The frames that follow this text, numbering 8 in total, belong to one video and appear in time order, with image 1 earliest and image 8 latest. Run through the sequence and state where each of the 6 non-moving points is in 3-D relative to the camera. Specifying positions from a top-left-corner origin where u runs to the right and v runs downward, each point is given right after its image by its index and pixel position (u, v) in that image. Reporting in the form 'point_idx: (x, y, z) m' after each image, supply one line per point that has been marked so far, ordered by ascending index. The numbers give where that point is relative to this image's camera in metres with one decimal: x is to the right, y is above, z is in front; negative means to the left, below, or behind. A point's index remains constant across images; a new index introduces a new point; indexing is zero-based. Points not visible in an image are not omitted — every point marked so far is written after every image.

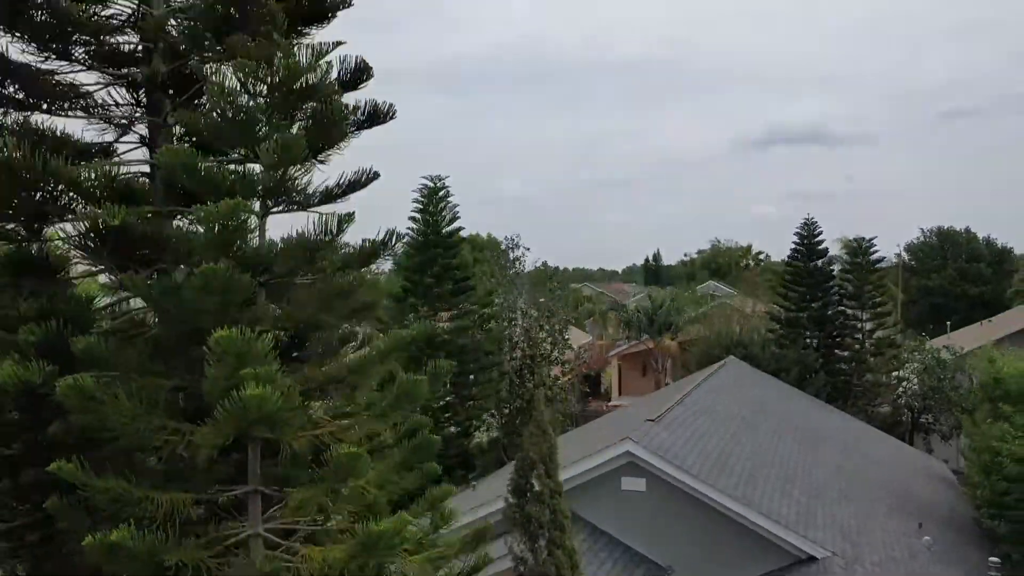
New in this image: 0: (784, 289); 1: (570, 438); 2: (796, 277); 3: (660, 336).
0: (+3.5, 0.0, +9.6) m
1: (+0.6, -1.4, +7.2) m
2: (+3.7, +0.1, +9.6) m
3: (+2.4, -0.8, +12.1) m
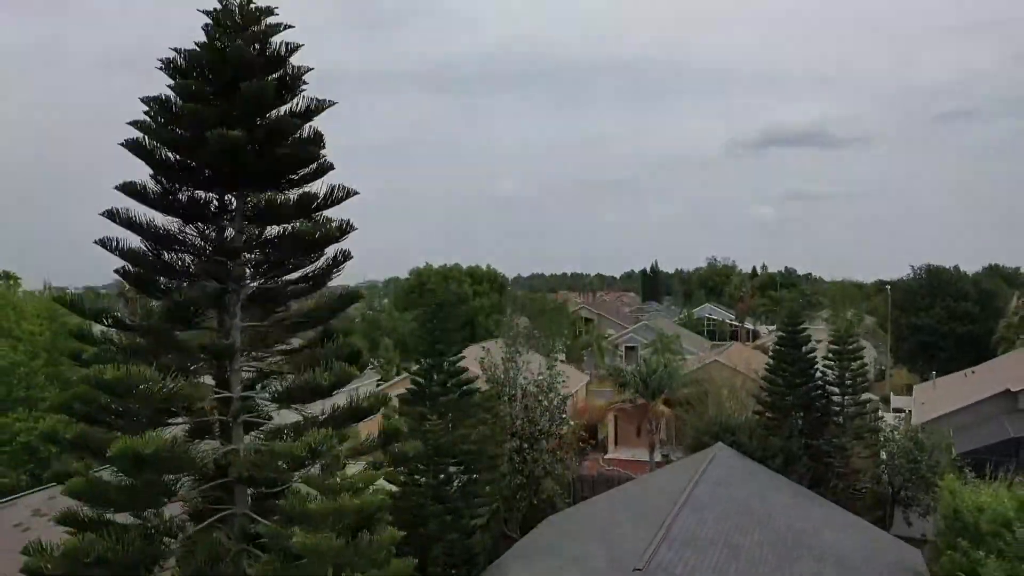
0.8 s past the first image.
0: (+3.5, -1.2, +10.1) m
1: (+0.6, -2.6, +7.8) m
2: (+3.7, -1.1, +10.1) m
3: (+2.4, -1.9, +12.7) m
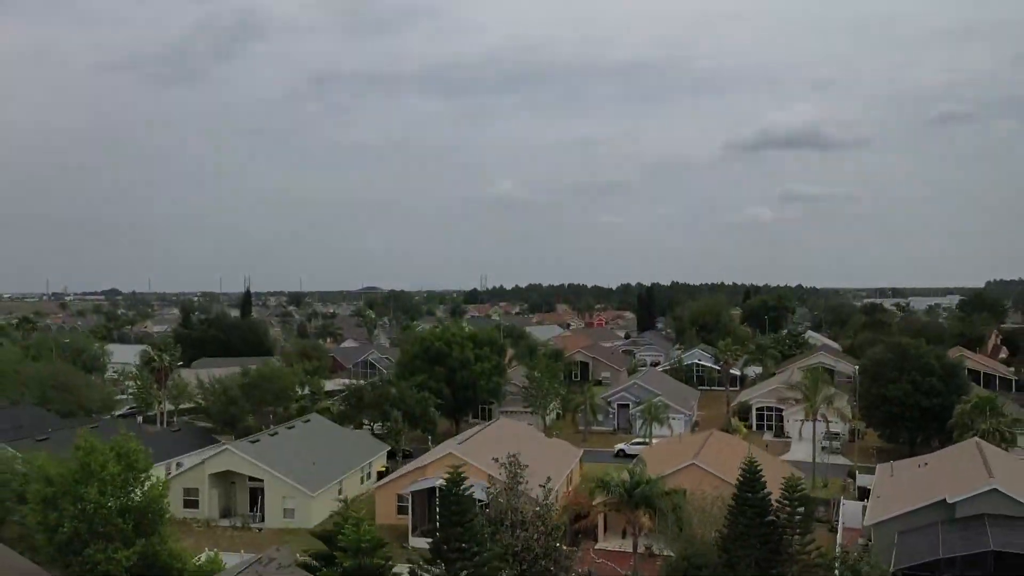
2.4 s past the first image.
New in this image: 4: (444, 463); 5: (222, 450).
0: (+3.6, -3.6, +12.0) m
1: (+0.6, -5.0, +9.6) m
2: (+3.7, -3.5, +12.0) m
3: (+2.4, -4.3, +14.5) m
4: (-1.5, -4.1, +17.3) m
5: (-7.2, -4.1, +18.5) m
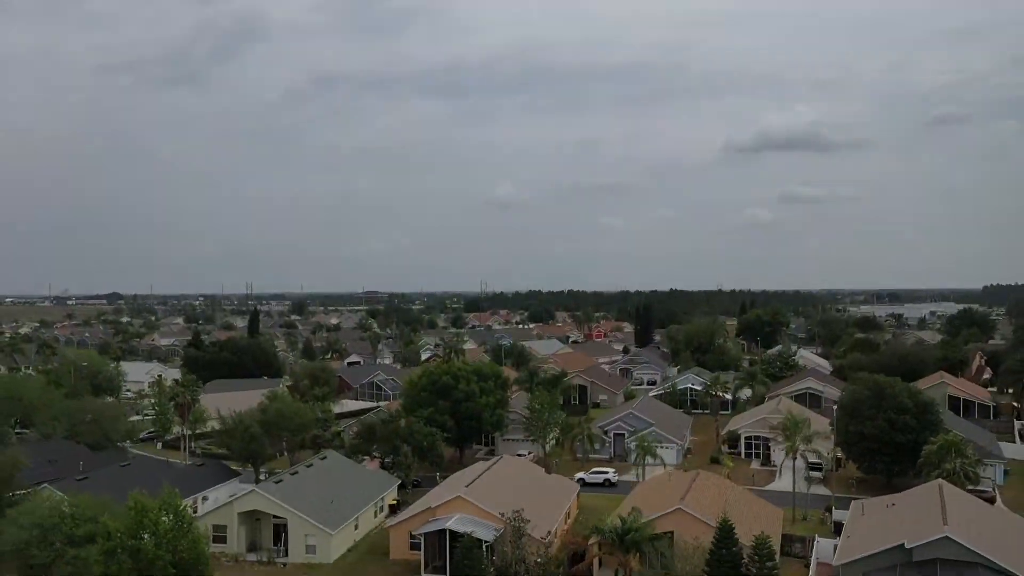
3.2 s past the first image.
0: (+3.6, -5.1, +13.7) m
1: (+0.7, -6.5, +11.3) m
2: (+3.8, -5.0, +13.7) m
3: (+2.5, -5.8, +16.2) m
4: (-1.5, -5.5, +19.0) m
5: (-7.1, -5.6, +20.2) m
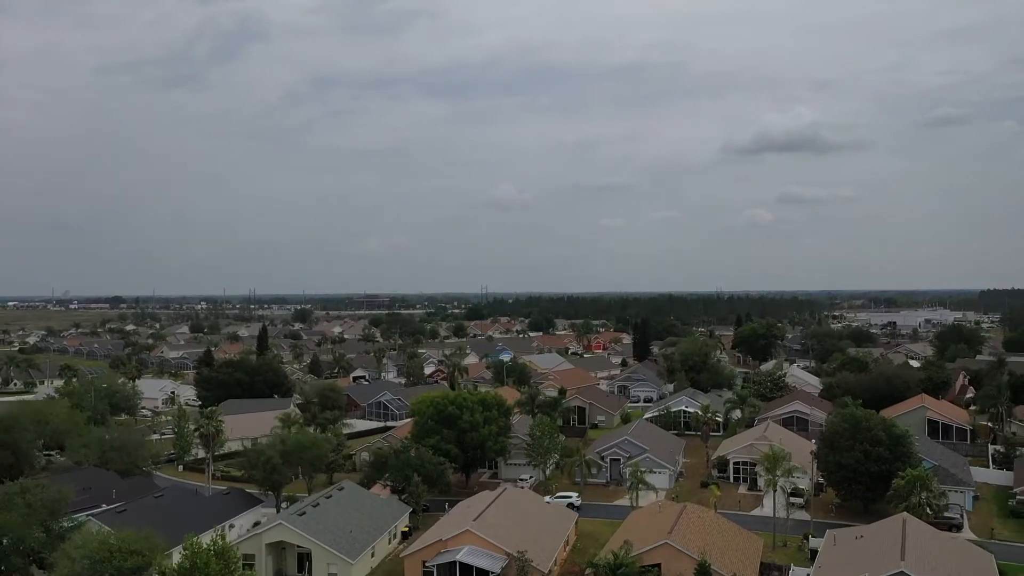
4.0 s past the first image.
0: (+3.7, -6.6, +15.7) m
1: (+0.8, -8.0, +13.3) m
2: (+3.9, -6.5, +15.7) m
3: (+2.6, -7.3, +18.2) m
4: (-1.4, -7.1, +21.0) m
5: (-7.0, -7.1, +22.2) m
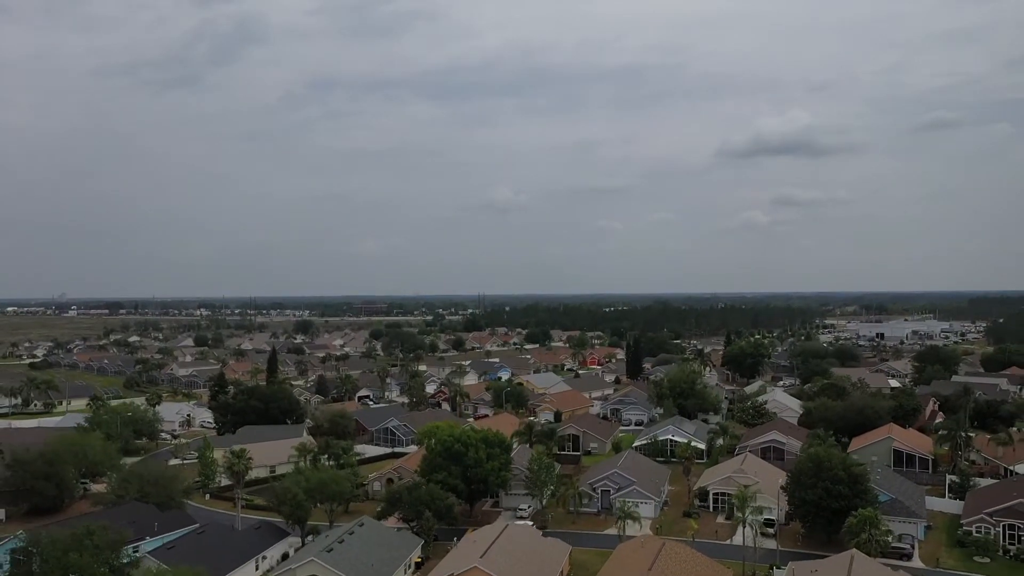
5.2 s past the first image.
0: (+3.8, -8.9, +19.0) m
1: (+0.9, -10.2, +16.6) m
2: (+3.9, -8.8, +19.0) m
3: (+2.7, -9.6, +21.5) m
4: (-1.3, -9.4, +24.3) m
5: (-7.0, -9.4, +25.5) m
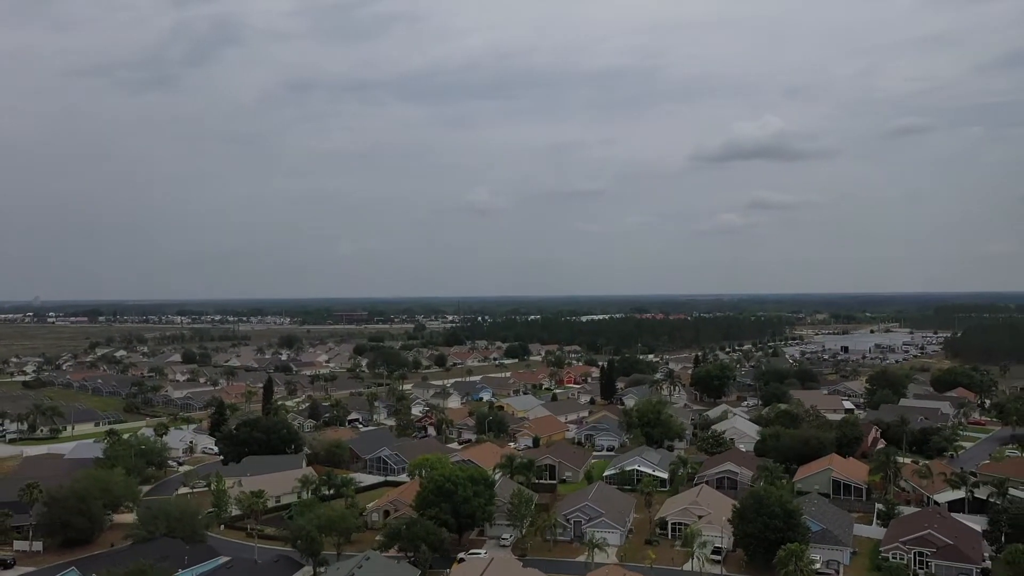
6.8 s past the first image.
0: (+3.4, -12.0, +24.1) m
1: (+0.5, -13.3, +21.6) m
2: (+3.5, -11.9, +24.1) m
3: (+2.2, -12.7, +26.6) m
4: (-1.9, -12.4, +29.3) m
5: (-7.6, -12.4, +30.3) m
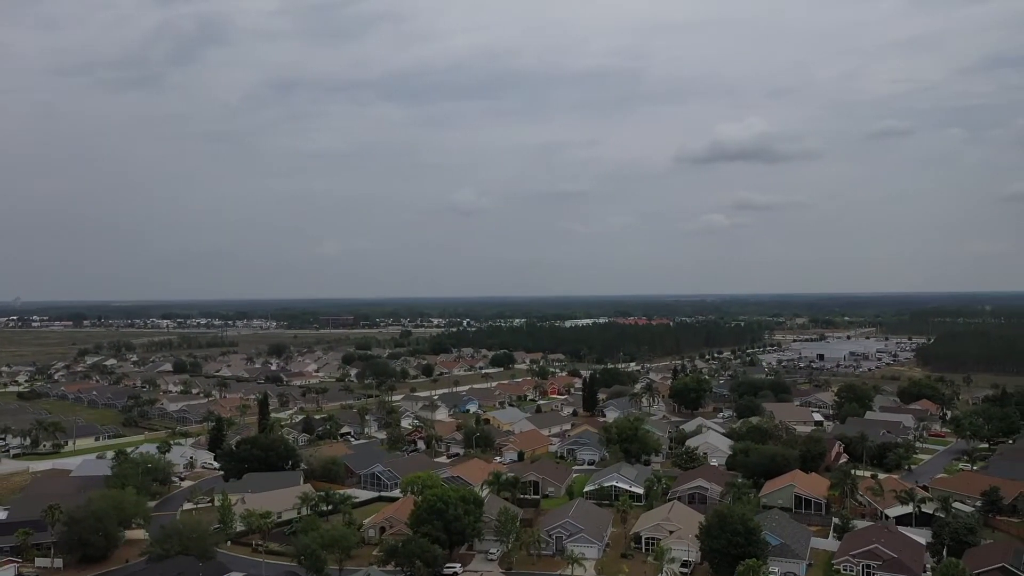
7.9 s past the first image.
0: (+3.0, -14.1, +27.8) m
1: (+0.1, -15.4, +25.2) m
2: (+3.1, -13.9, +27.8) m
3: (+1.7, -14.8, +30.2) m
4: (-2.4, -14.5, +32.8) m
5: (-8.2, -14.5, +33.7) m
